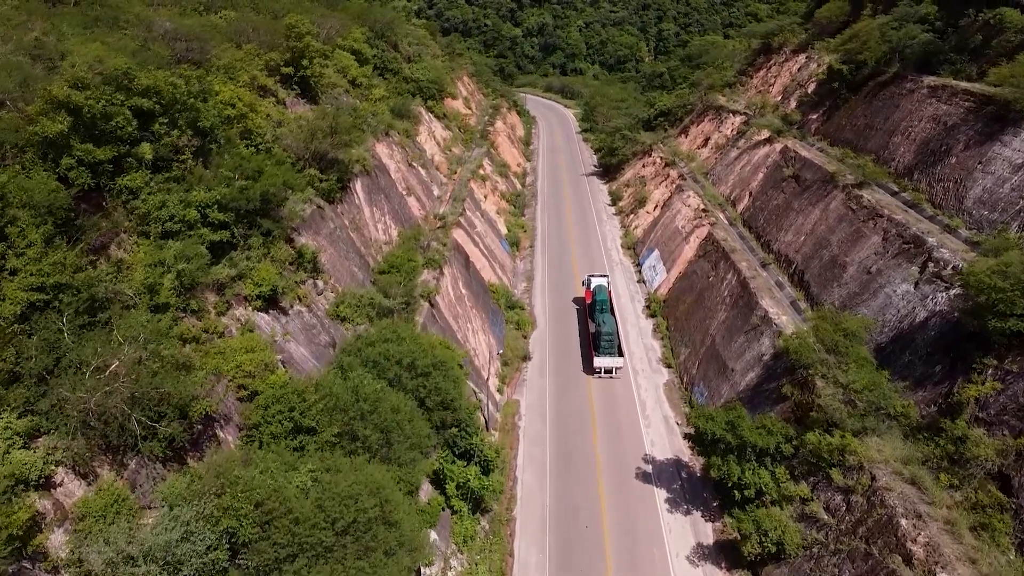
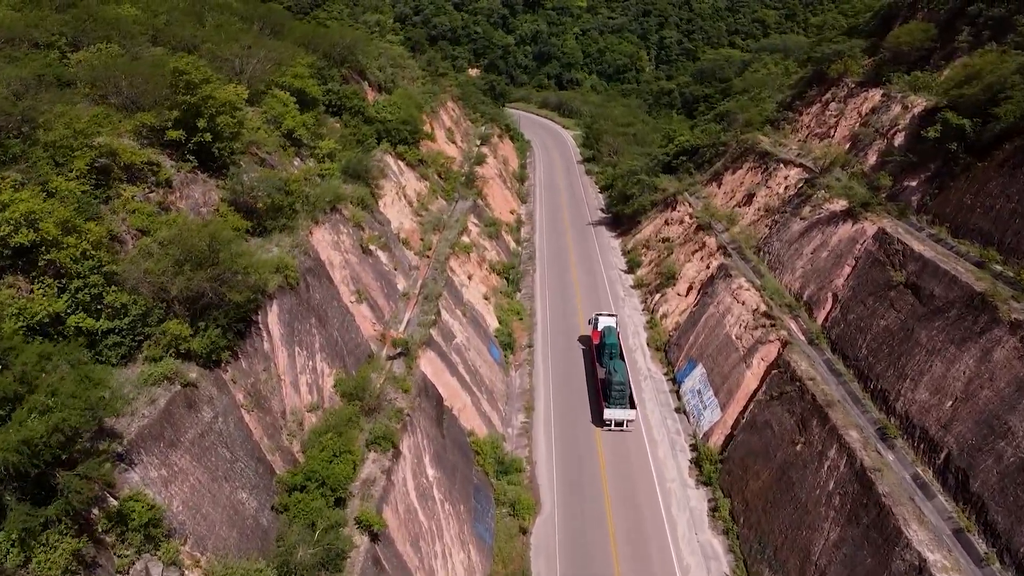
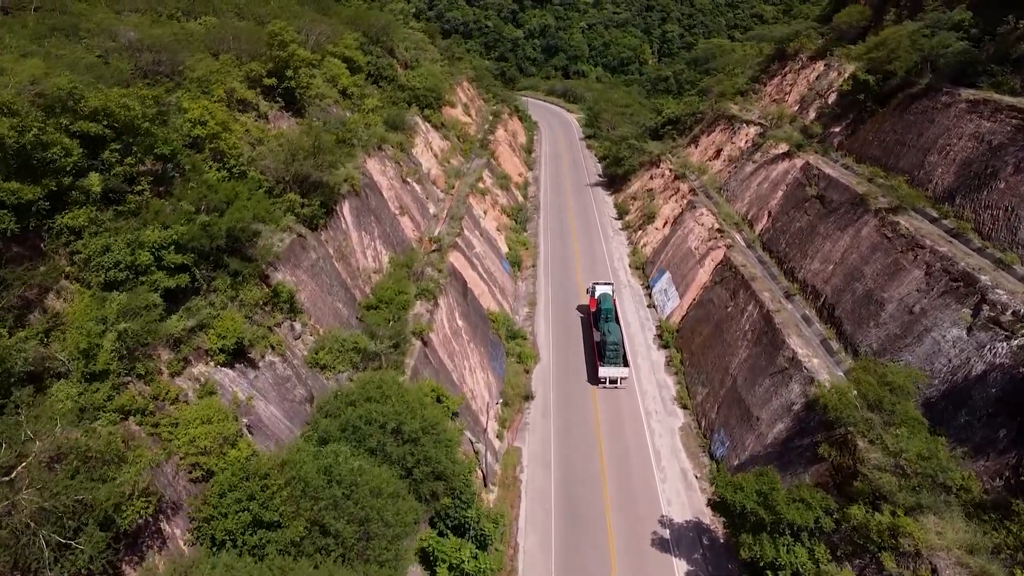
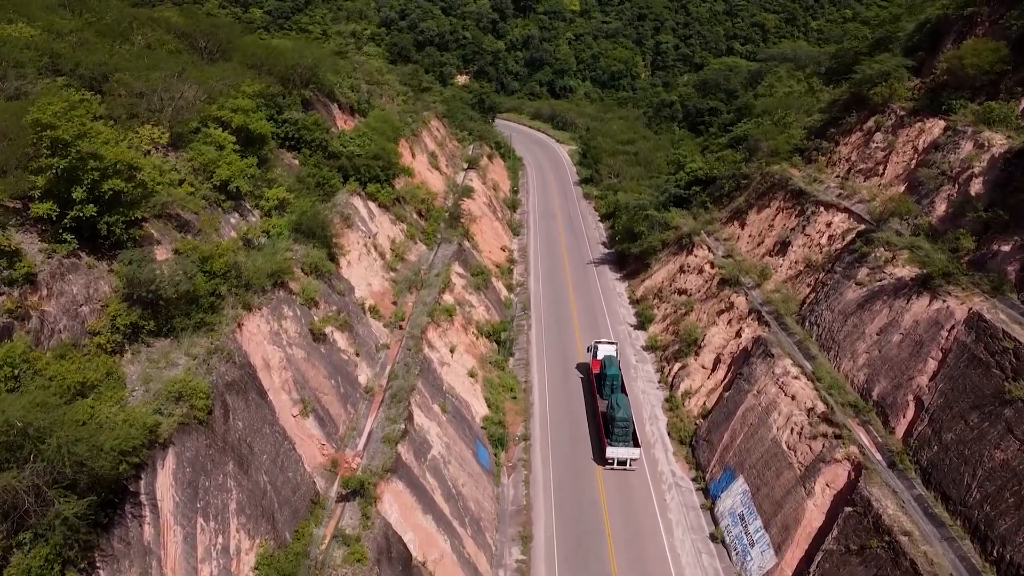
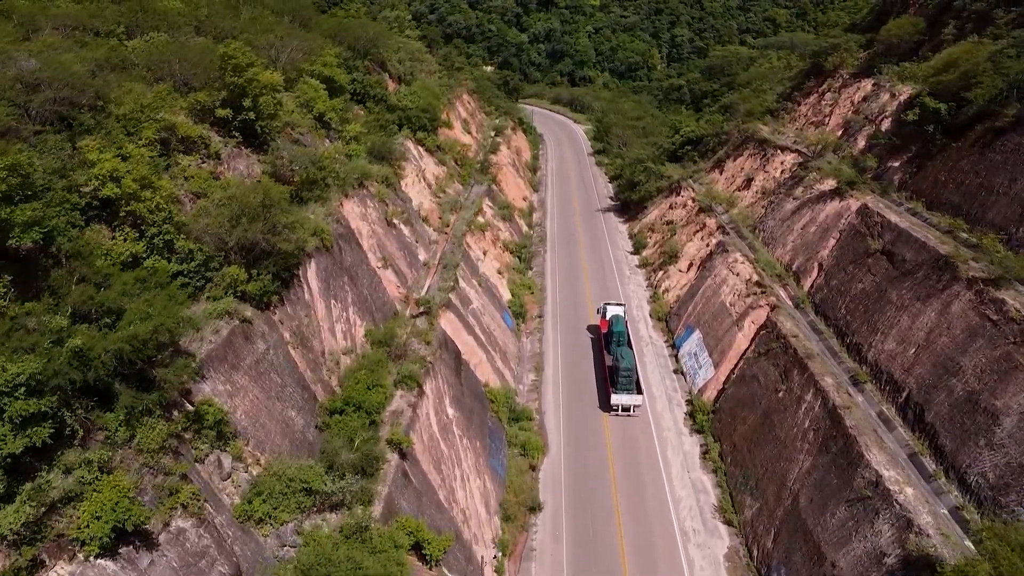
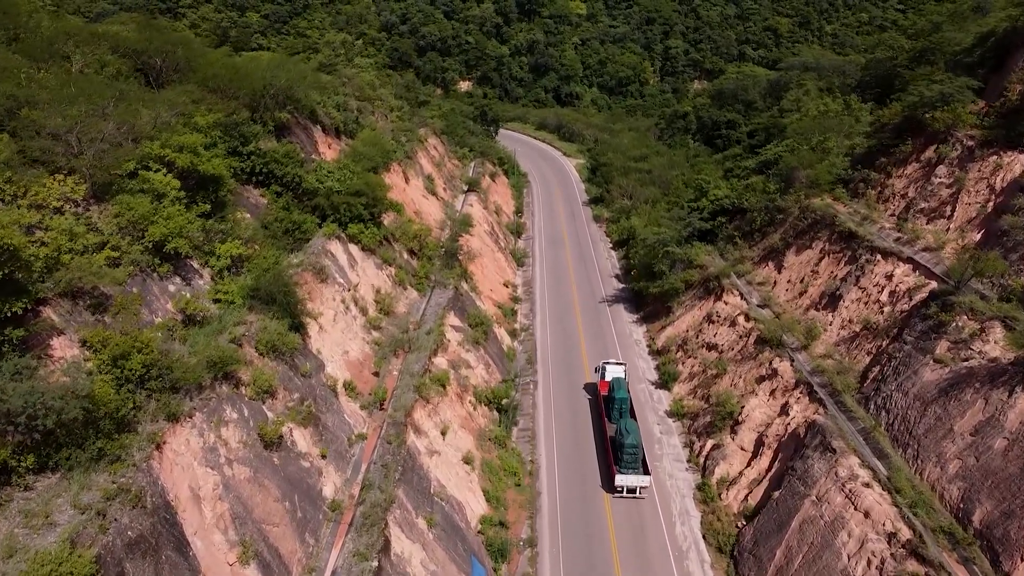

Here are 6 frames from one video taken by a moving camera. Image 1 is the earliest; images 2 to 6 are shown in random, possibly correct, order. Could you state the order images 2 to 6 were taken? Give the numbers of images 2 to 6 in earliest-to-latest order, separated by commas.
3, 5, 2, 4, 6
